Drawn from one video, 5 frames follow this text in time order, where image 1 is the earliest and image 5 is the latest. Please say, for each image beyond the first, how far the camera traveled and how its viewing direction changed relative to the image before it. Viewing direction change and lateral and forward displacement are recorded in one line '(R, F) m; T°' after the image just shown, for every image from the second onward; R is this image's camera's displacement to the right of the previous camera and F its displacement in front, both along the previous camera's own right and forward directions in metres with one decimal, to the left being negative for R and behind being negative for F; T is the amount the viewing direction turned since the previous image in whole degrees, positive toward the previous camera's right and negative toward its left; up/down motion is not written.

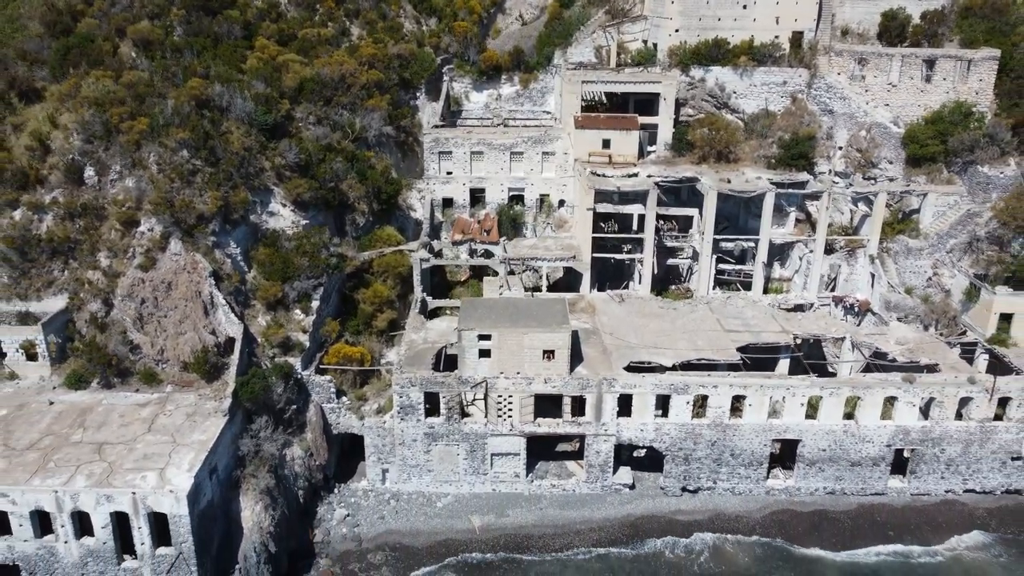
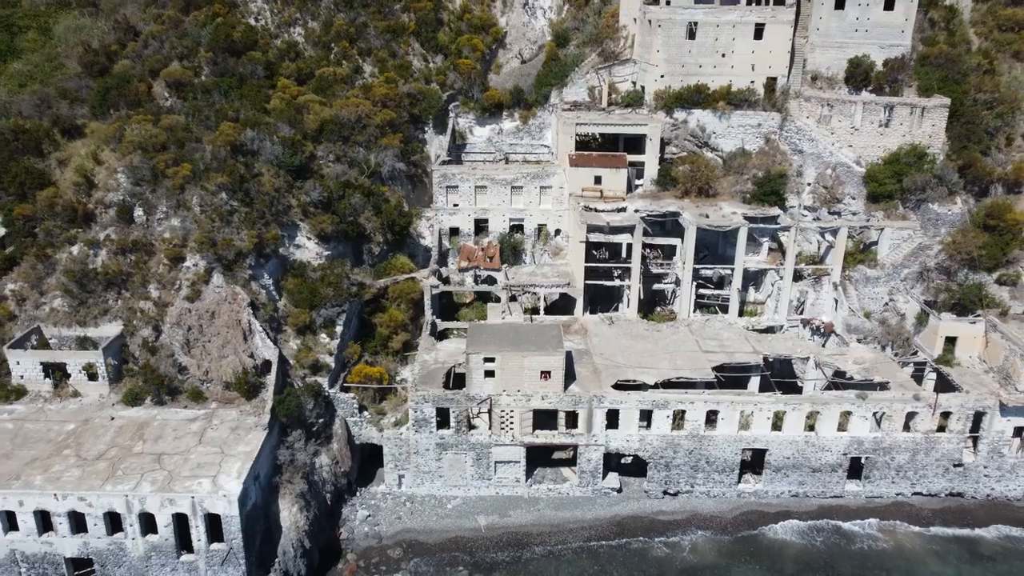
(-0.1, -3.6) m; 0°
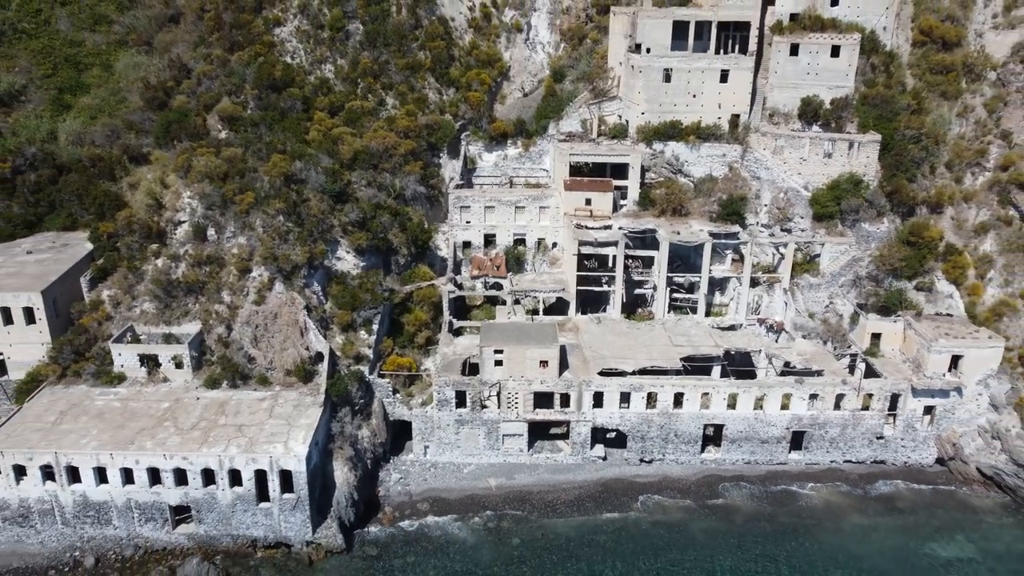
(-0.2, -6.9) m; 0°
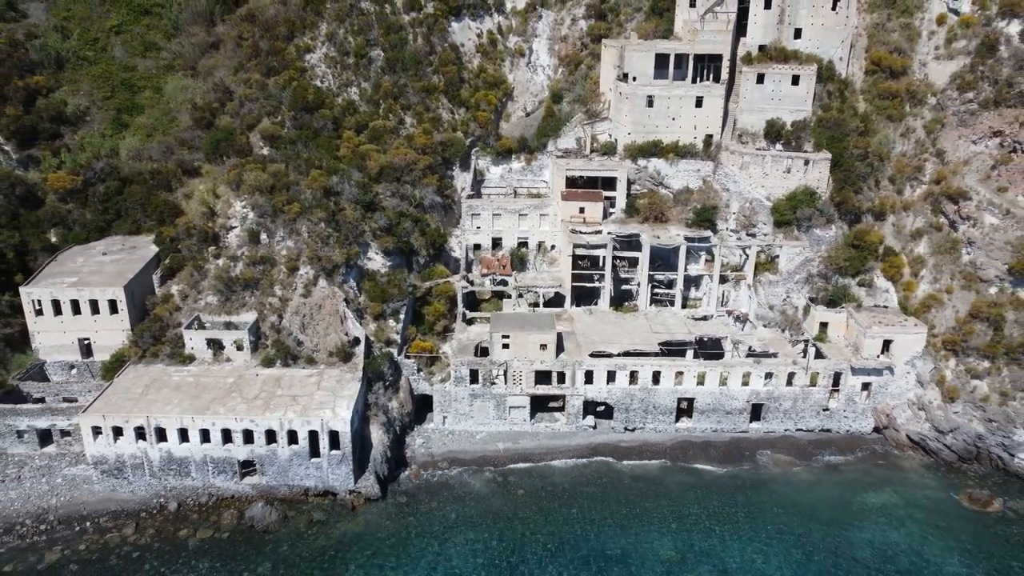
(-0.2, -7.2) m; 0°
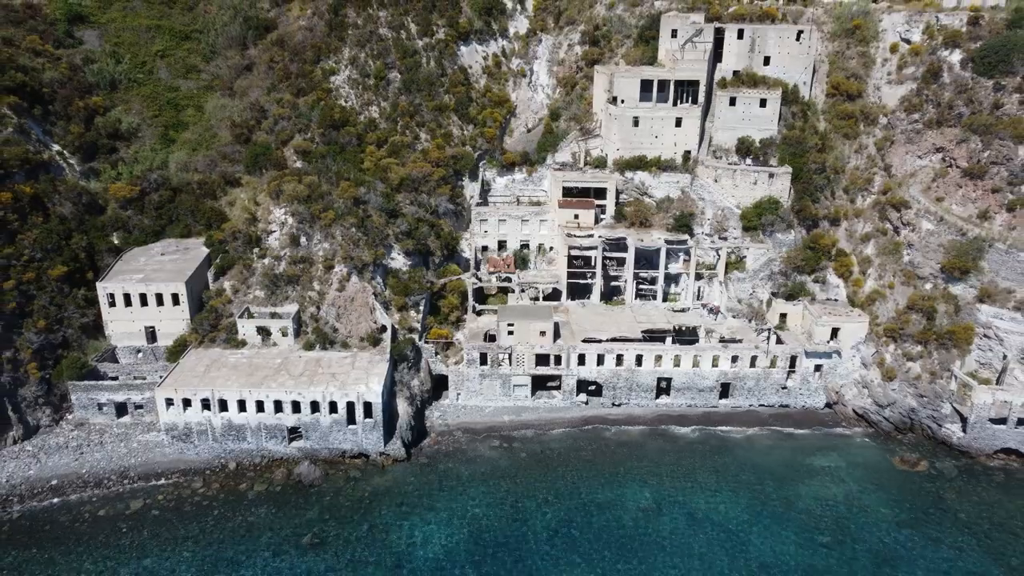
(-0.3, -7.5) m; 0°
